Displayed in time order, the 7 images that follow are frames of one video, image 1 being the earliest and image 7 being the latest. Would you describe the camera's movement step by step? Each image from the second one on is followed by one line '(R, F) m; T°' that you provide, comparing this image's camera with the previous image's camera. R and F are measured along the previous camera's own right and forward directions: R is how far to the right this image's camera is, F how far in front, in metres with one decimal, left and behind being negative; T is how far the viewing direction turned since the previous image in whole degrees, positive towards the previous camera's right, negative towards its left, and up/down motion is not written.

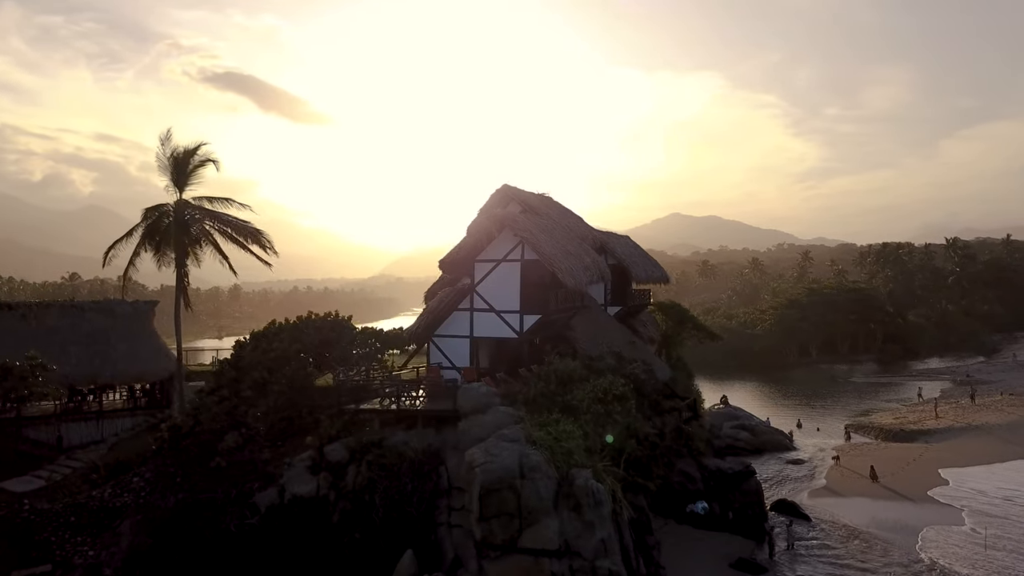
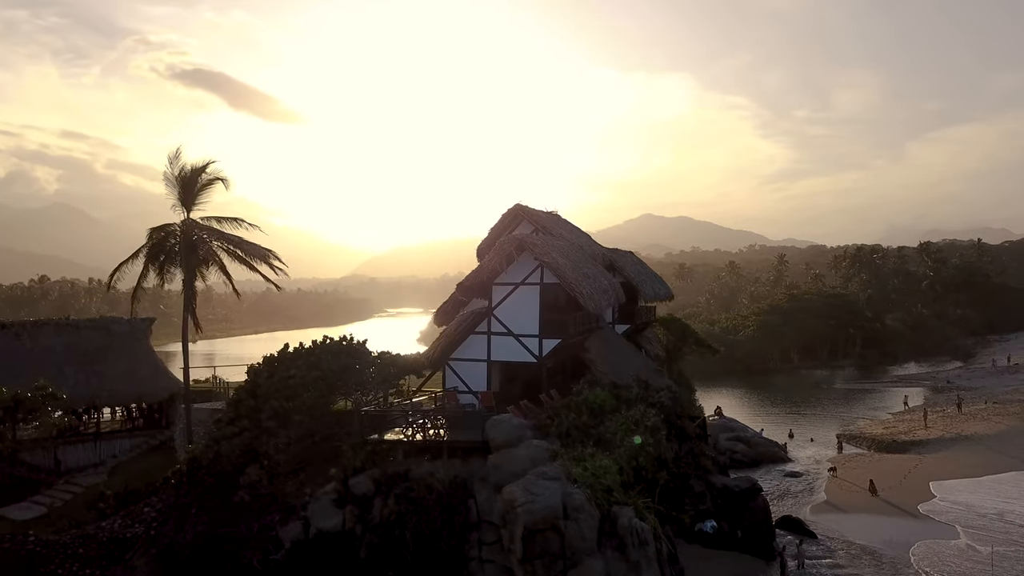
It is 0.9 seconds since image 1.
(-1.0, +0.2) m; +2°
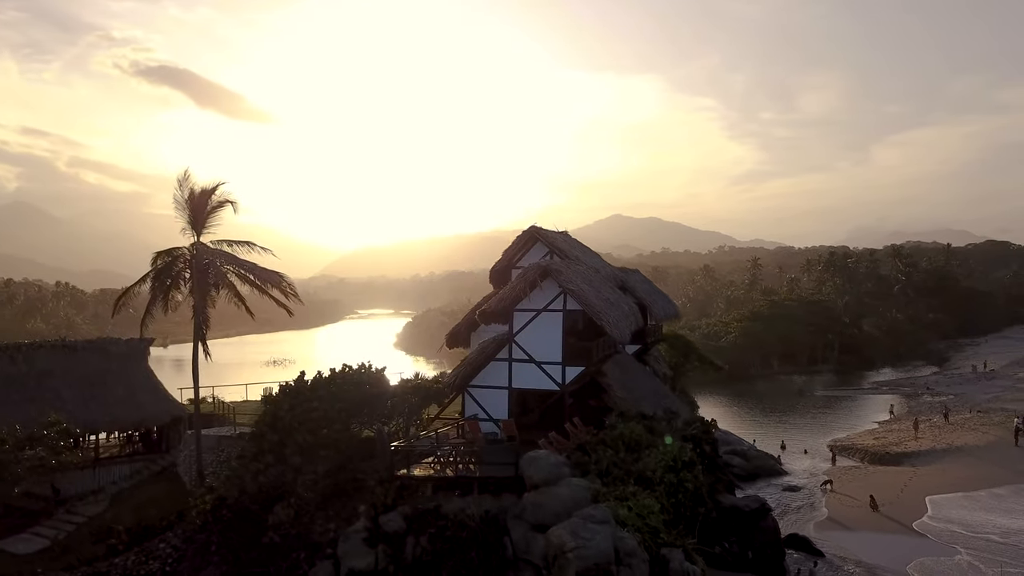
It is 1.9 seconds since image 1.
(-1.1, +0.2) m; +2°
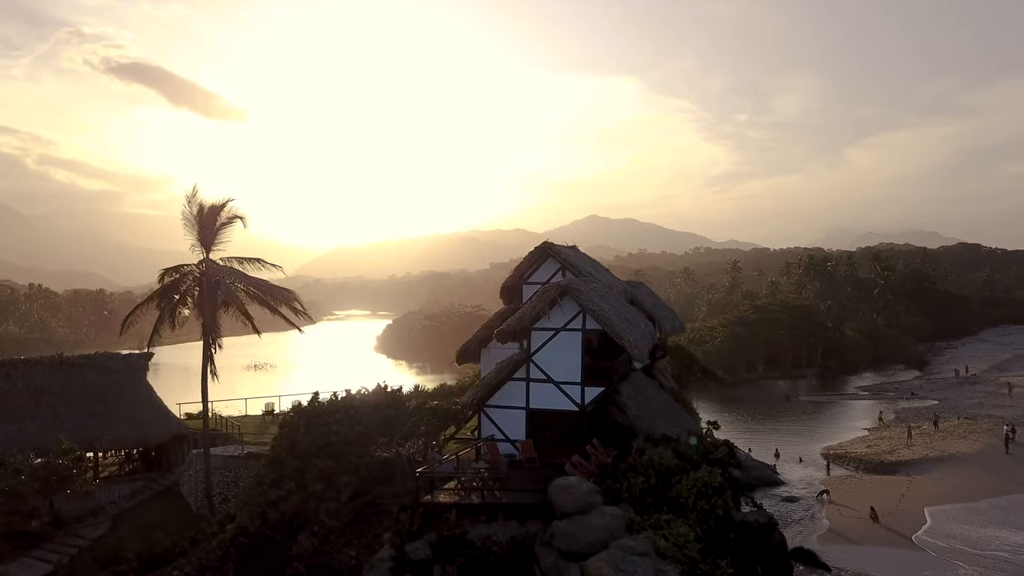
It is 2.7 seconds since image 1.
(-0.9, +0.2) m; +1°
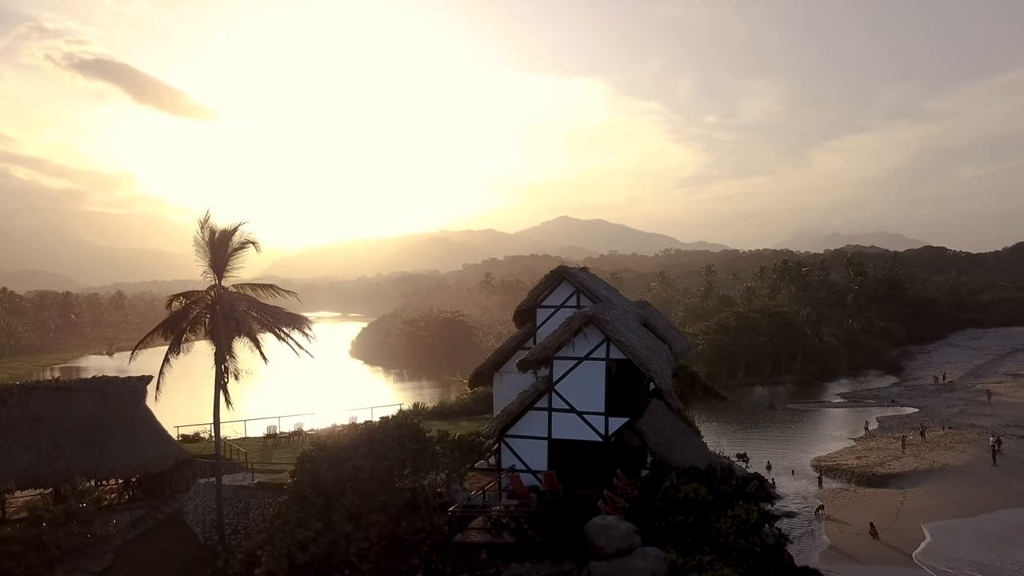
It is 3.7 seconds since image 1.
(-1.1, +0.2) m; +2°
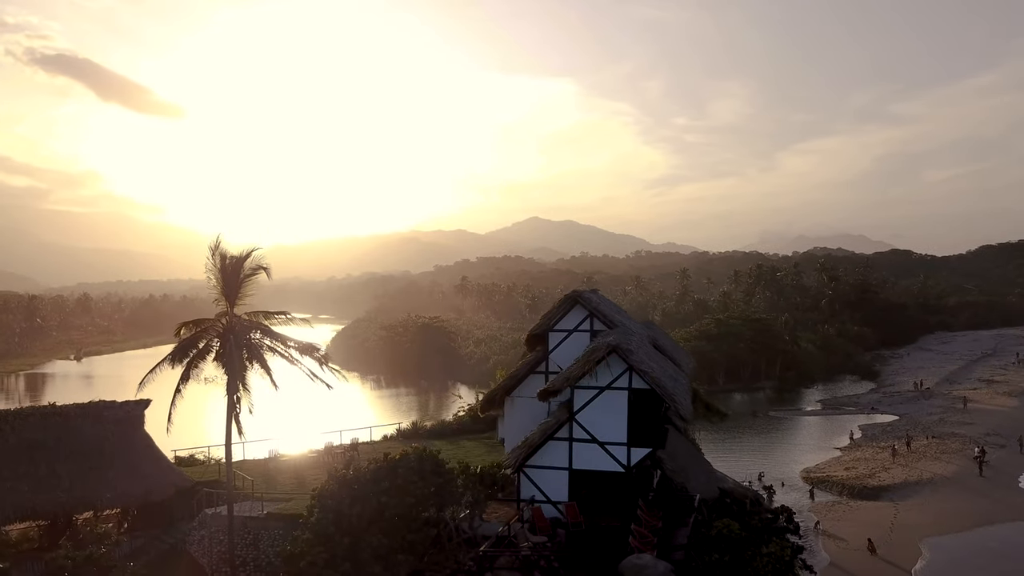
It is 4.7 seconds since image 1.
(-1.0, +0.2) m; +2°
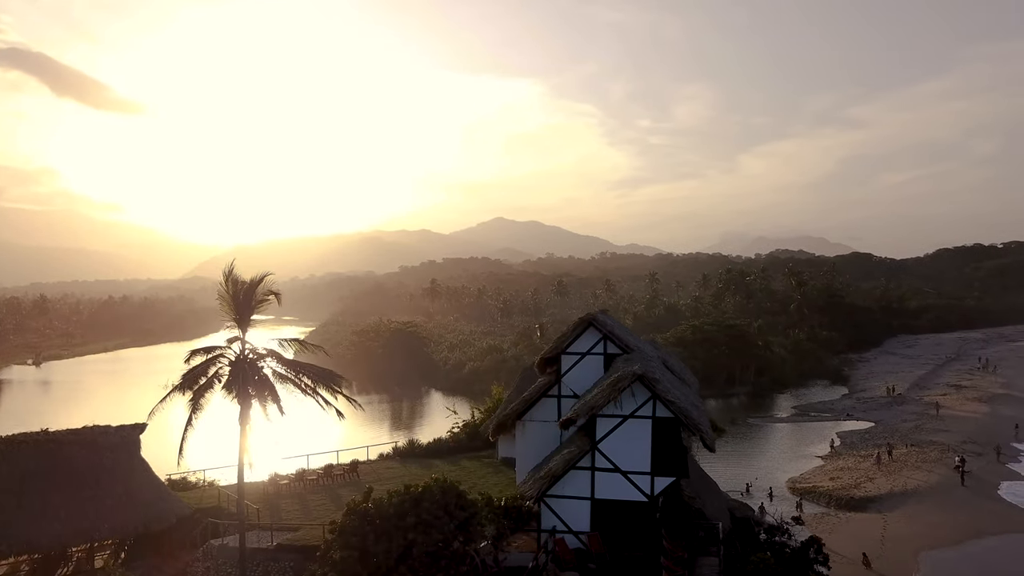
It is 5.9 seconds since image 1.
(-1.2, +0.2) m; +2°
